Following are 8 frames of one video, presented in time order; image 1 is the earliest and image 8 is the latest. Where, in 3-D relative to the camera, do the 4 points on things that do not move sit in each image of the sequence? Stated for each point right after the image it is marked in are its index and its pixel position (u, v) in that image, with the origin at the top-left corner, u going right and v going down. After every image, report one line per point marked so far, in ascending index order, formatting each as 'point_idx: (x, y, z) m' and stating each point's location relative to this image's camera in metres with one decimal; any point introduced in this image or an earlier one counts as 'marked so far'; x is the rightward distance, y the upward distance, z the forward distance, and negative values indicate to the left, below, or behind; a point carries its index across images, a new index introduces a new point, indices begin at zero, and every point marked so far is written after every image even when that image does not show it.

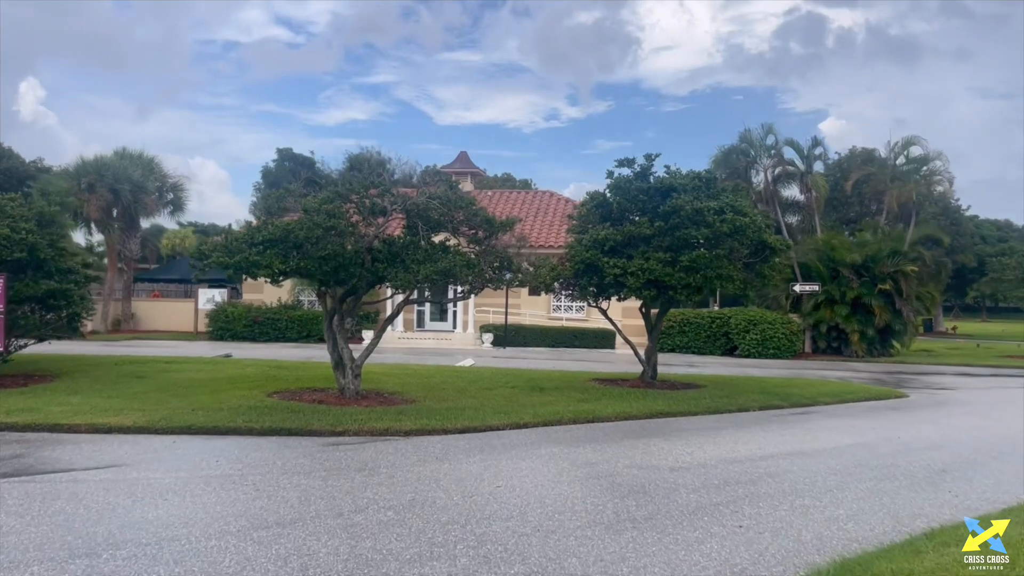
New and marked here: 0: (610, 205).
0: (+2.1, +1.7, +17.7) m
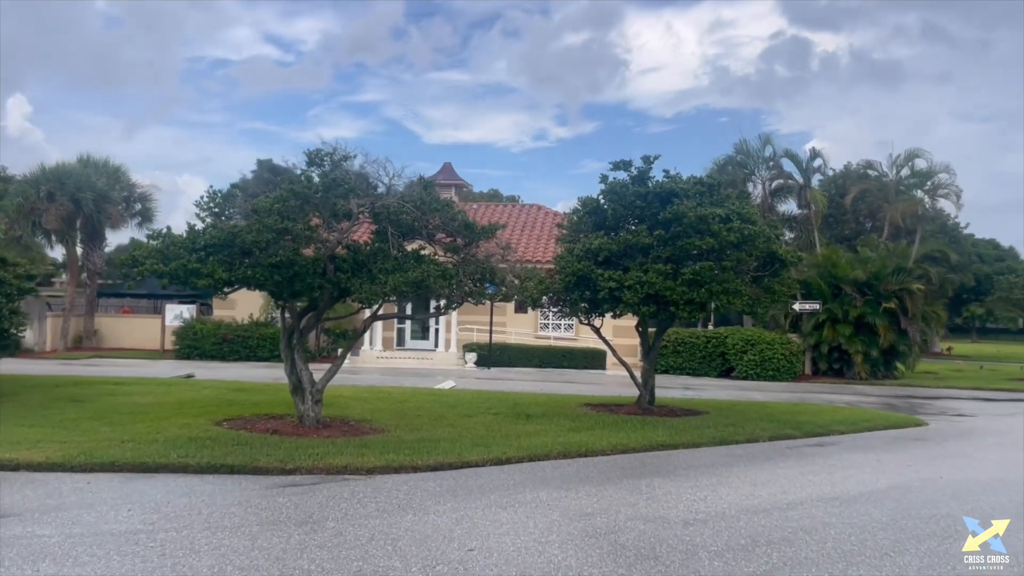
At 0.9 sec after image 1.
0: (+1.7, +1.4, +16.0) m
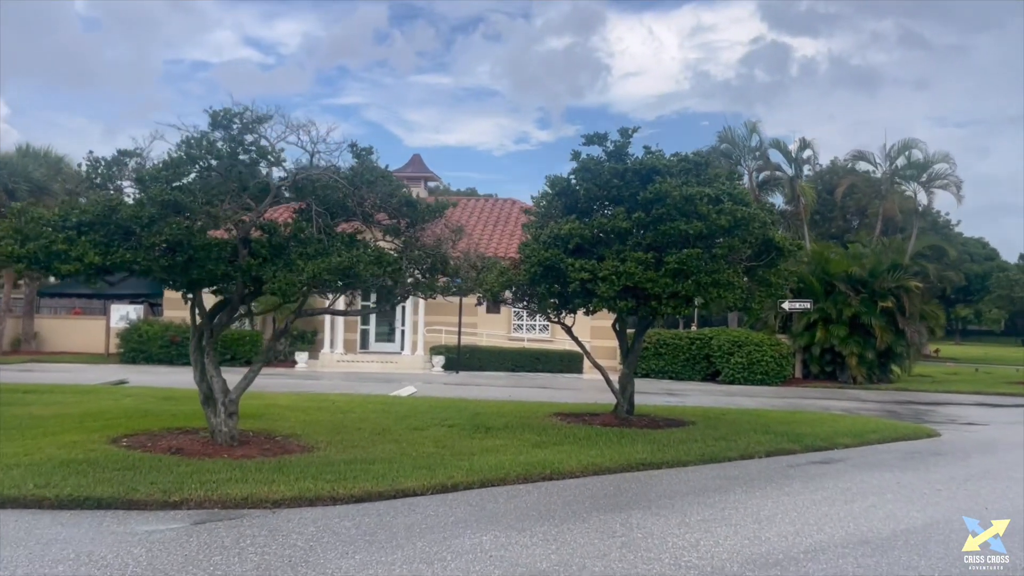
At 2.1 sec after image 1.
0: (+1.1, +1.6, +13.9) m
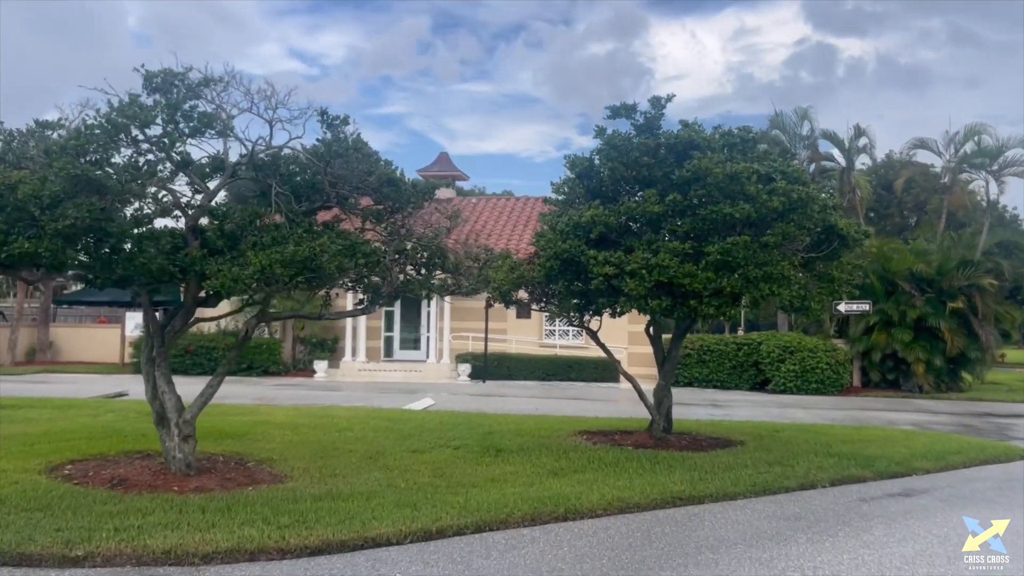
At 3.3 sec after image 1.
0: (+1.2, +1.6, +11.9) m
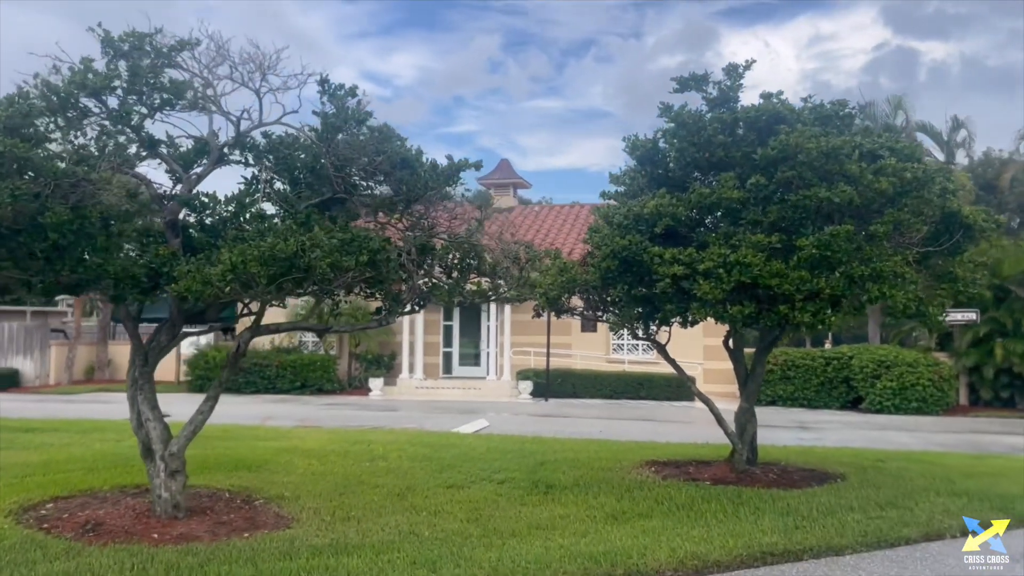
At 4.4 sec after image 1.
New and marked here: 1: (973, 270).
0: (+1.8, +1.5, +10.1) m
1: (+5.4, +0.2, +9.9) m
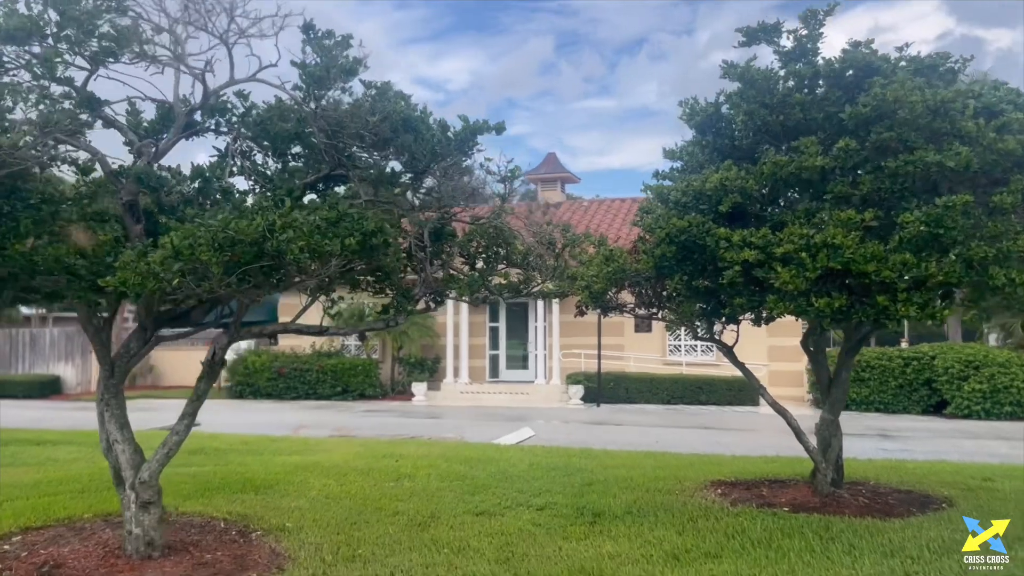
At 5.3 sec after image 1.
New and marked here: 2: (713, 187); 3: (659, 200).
0: (+2.2, +1.6, +8.5) m
1: (+5.7, +0.4, +8.1) m
2: (+1.8, +0.9, +7.8) m
3: (+1.5, +0.9, +8.4) m
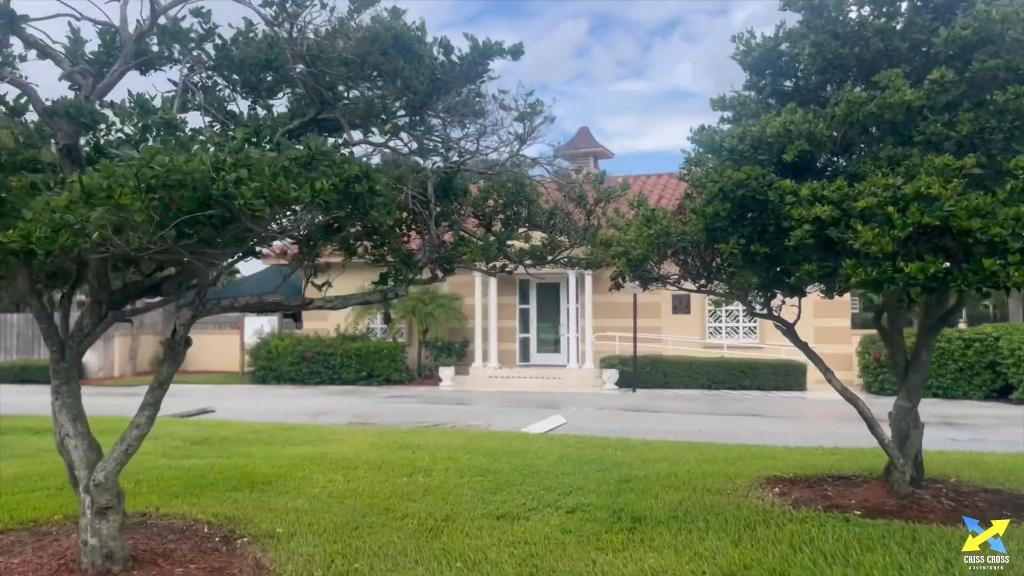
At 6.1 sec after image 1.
0: (+2.4, +1.9, +7.2) m
1: (+5.9, +0.6, +6.7) m
2: (+2.0, +1.2, +6.5) m
3: (+1.7, +1.1, +7.2) m
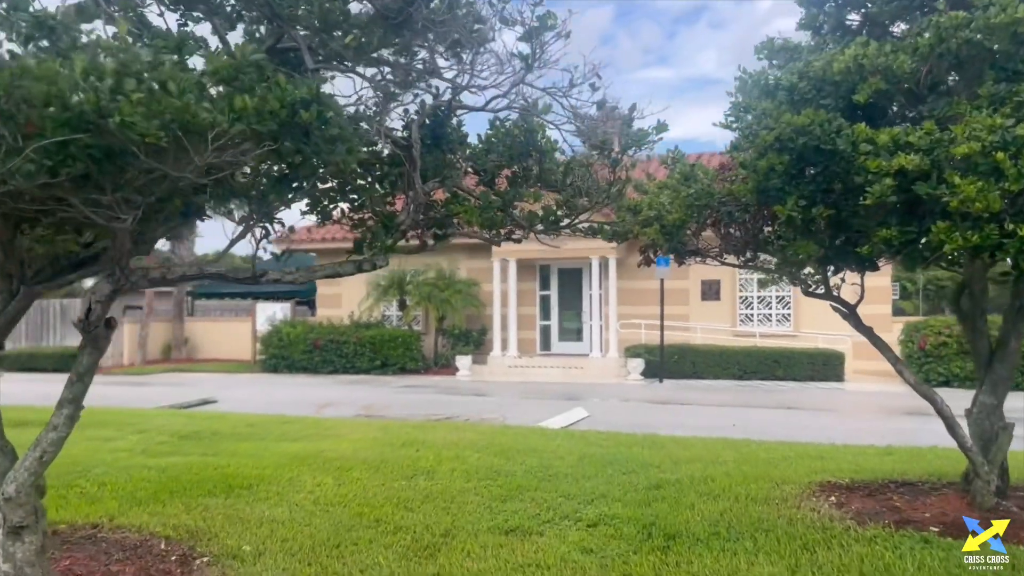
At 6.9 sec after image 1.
0: (+2.5, +2.1, +5.9) m
1: (+6.0, +0.8, +5.3) m
2: (+2.1, +1.4, +5.3) m
3: (+1.8, +1.3, +6.0) m
